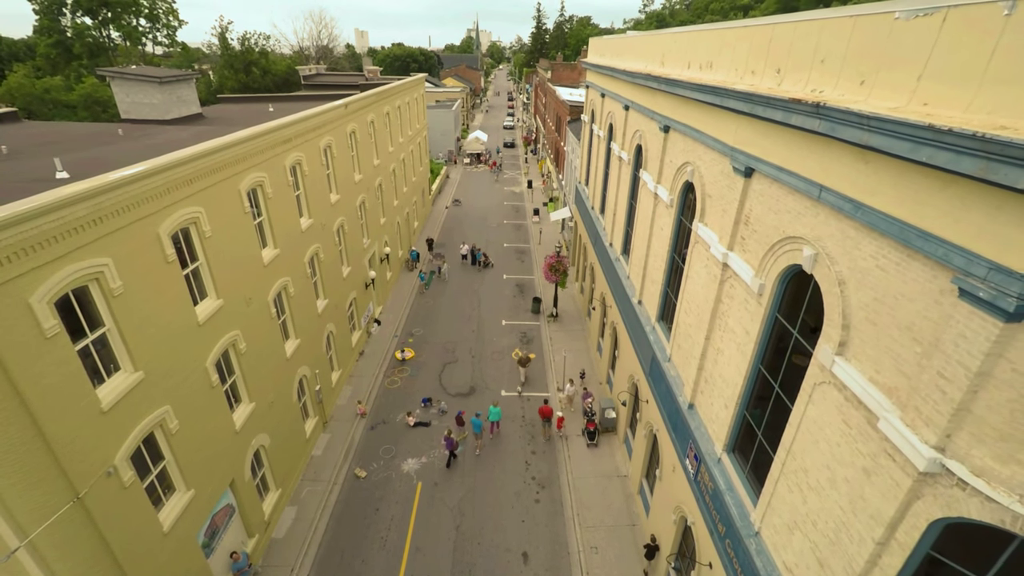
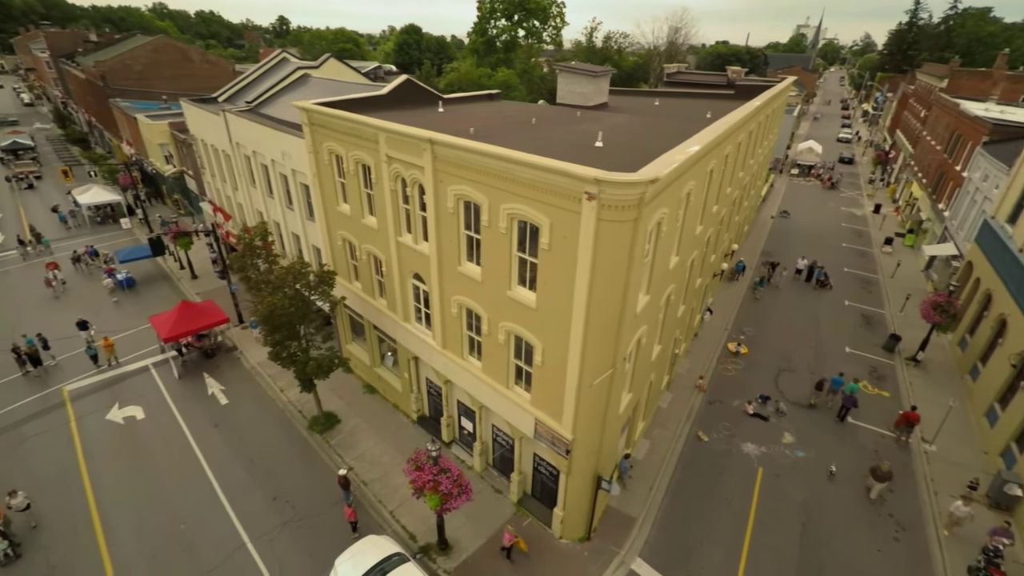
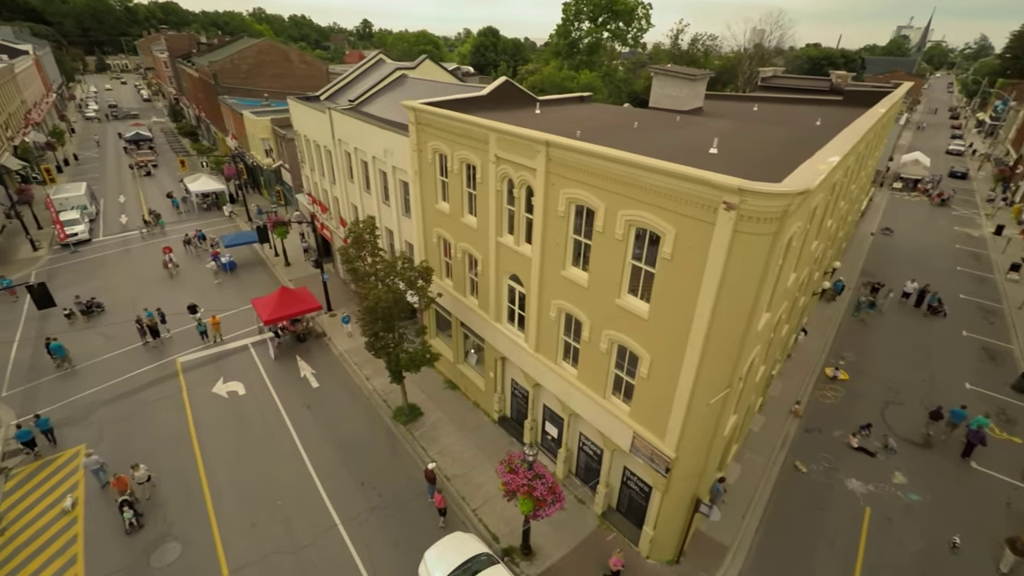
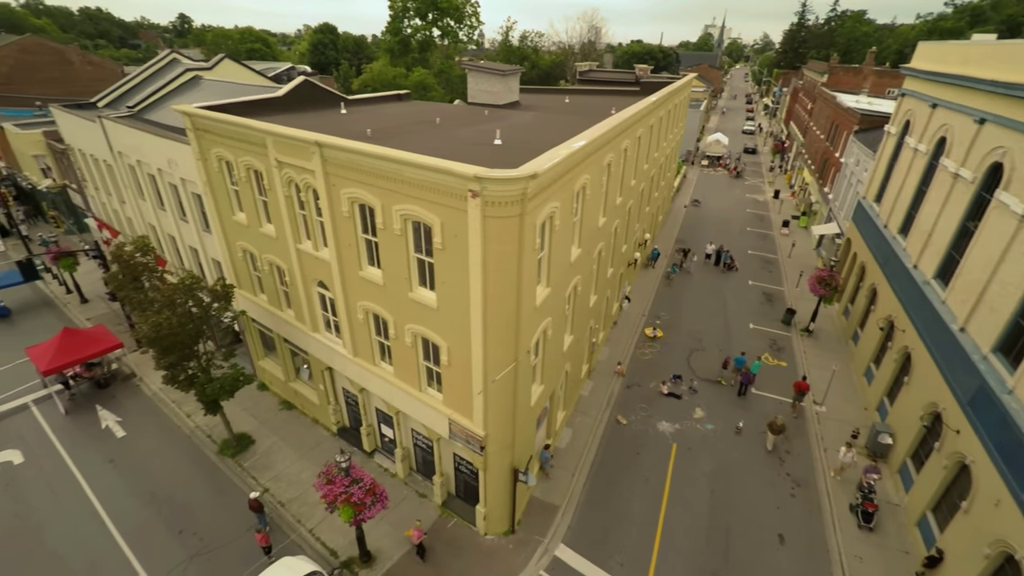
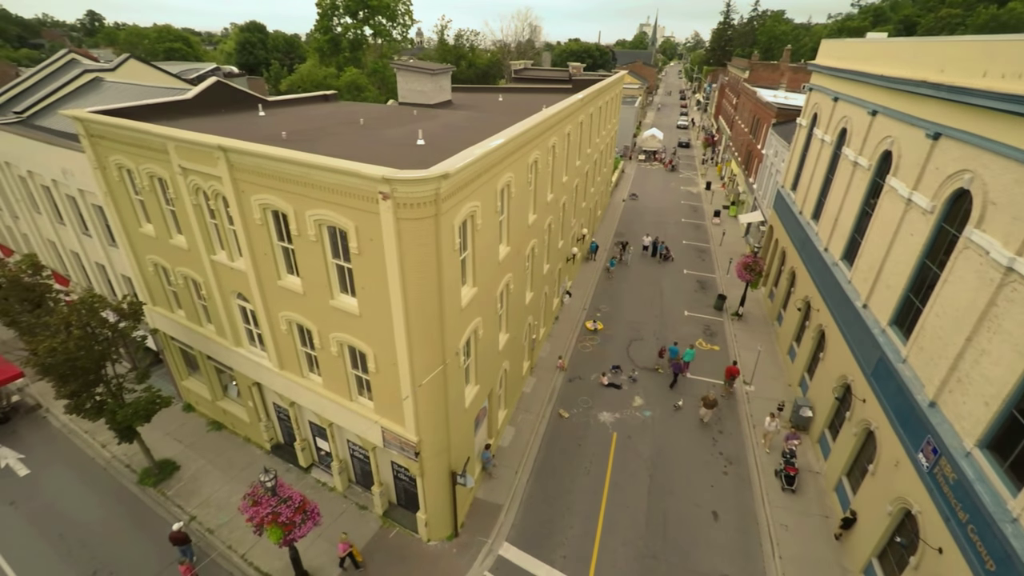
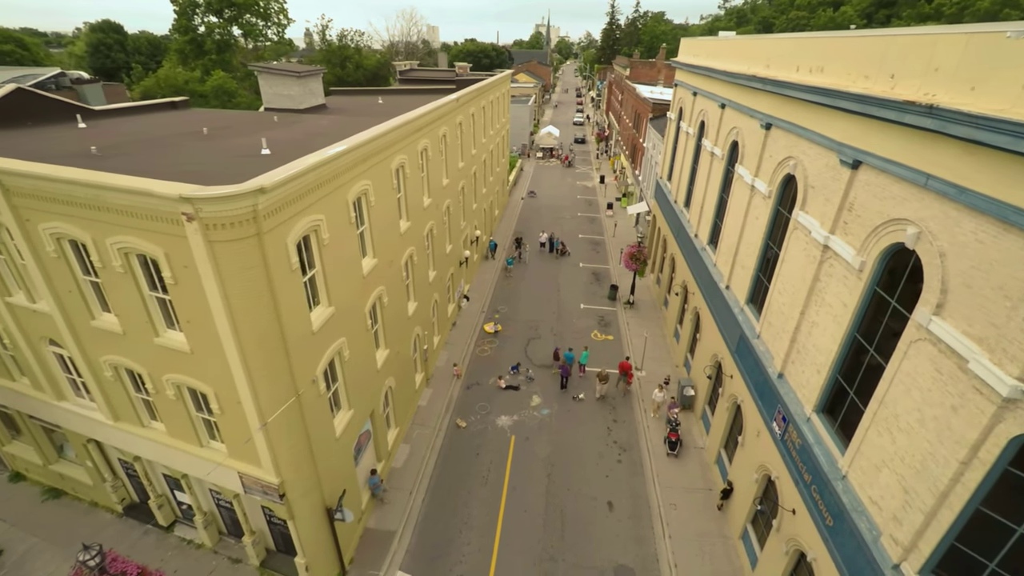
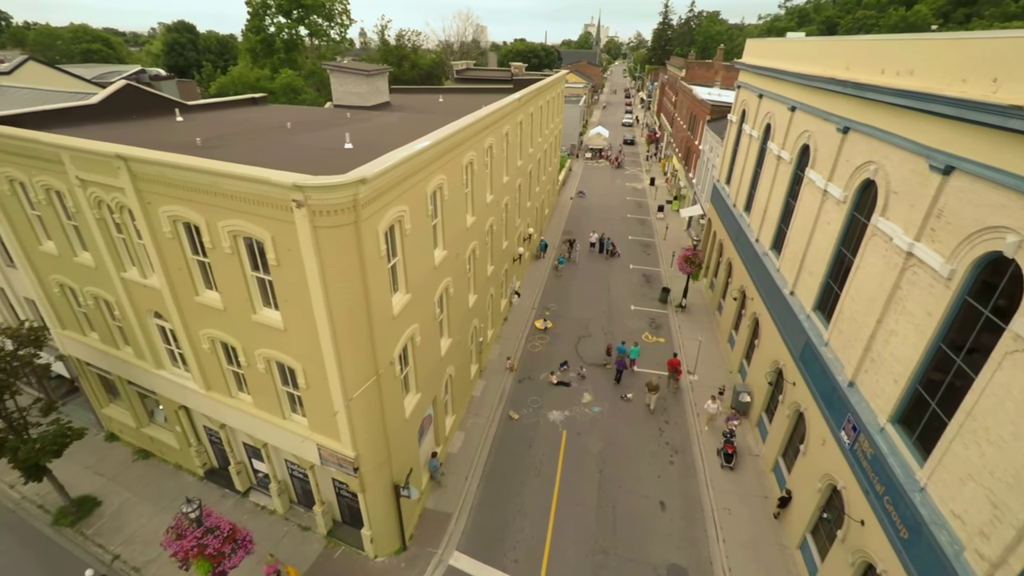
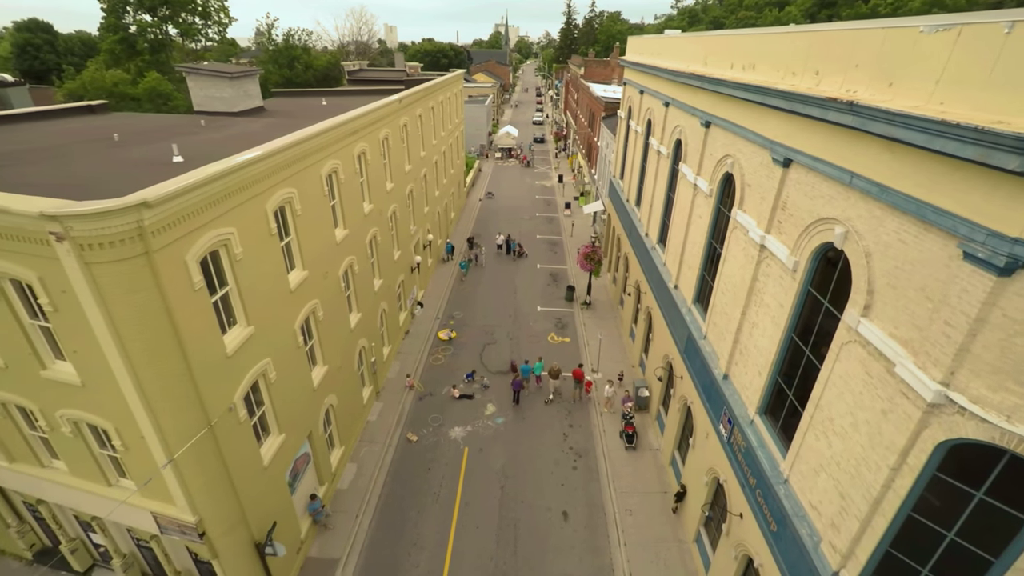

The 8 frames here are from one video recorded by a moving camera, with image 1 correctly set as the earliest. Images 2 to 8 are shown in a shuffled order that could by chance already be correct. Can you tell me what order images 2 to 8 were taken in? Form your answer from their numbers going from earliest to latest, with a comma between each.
8, 6, 7, 5, 4, 2, 3
